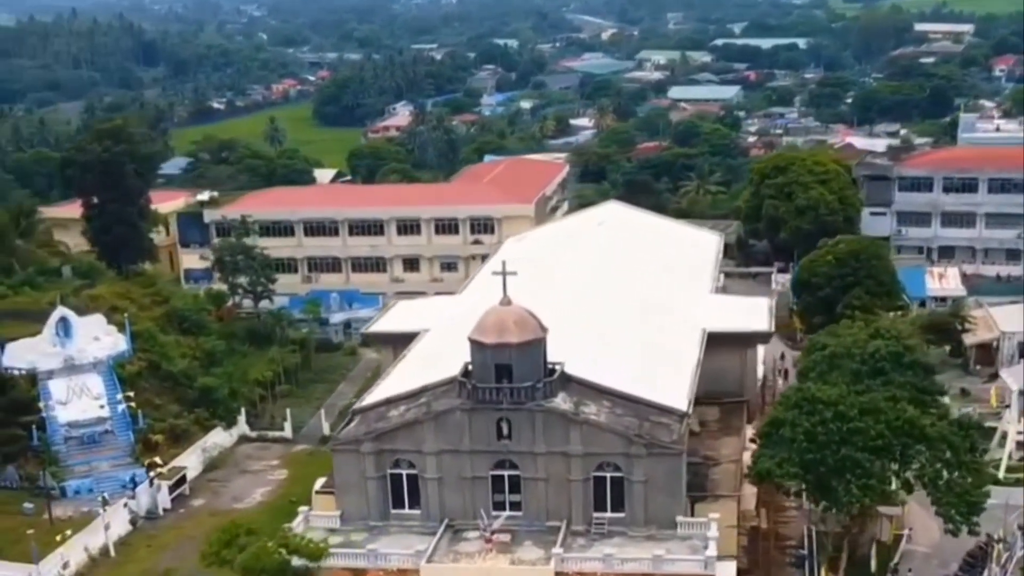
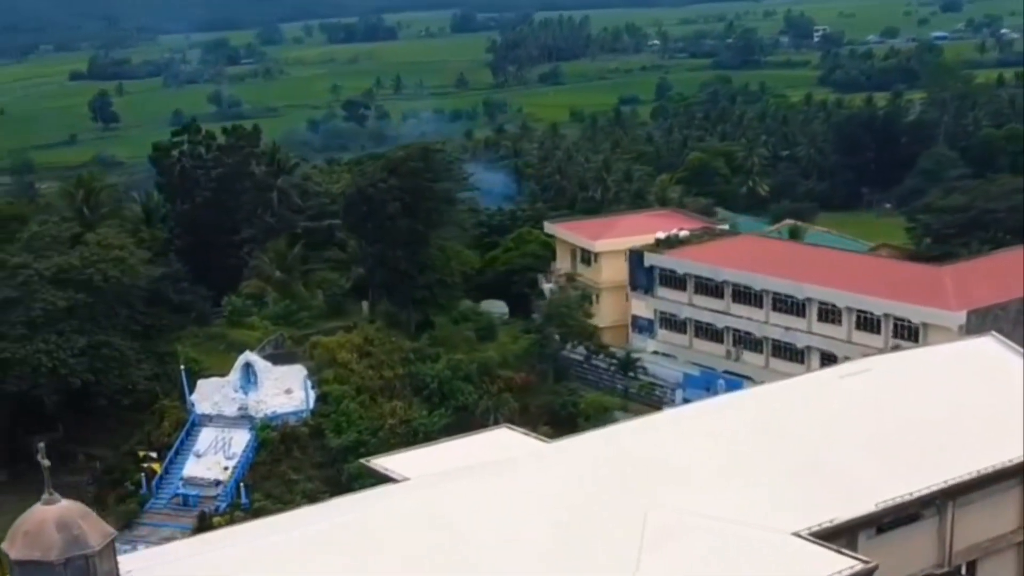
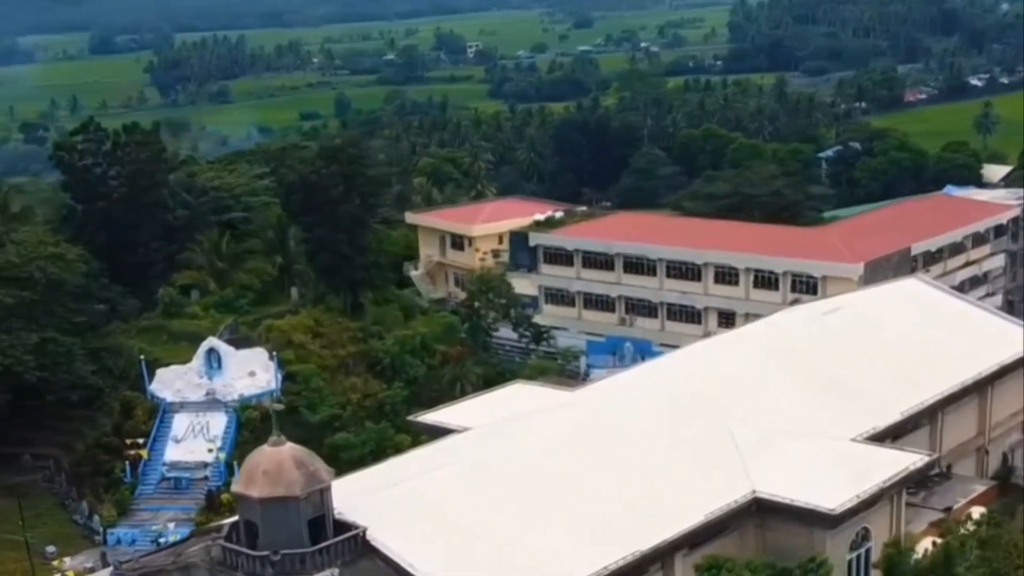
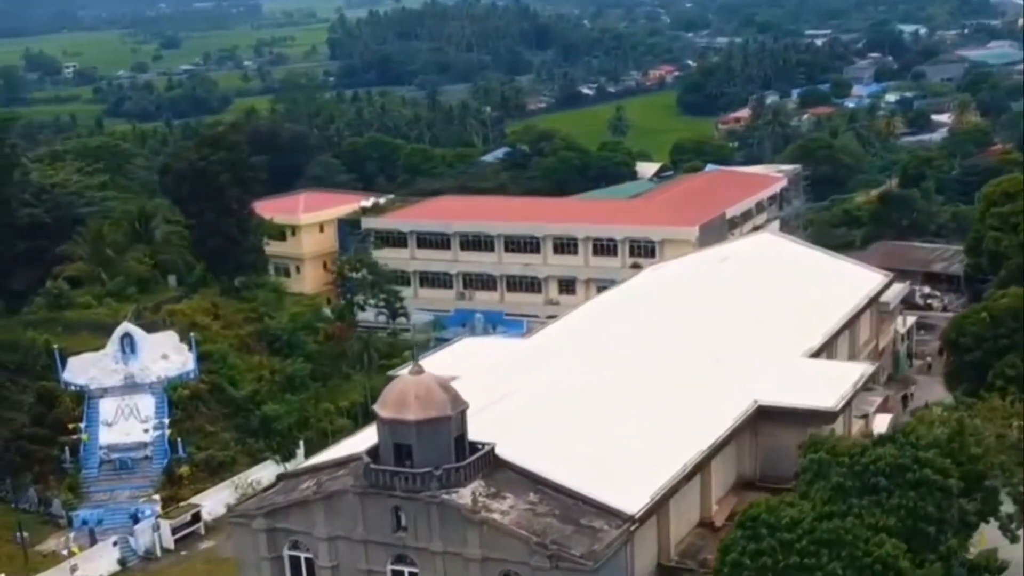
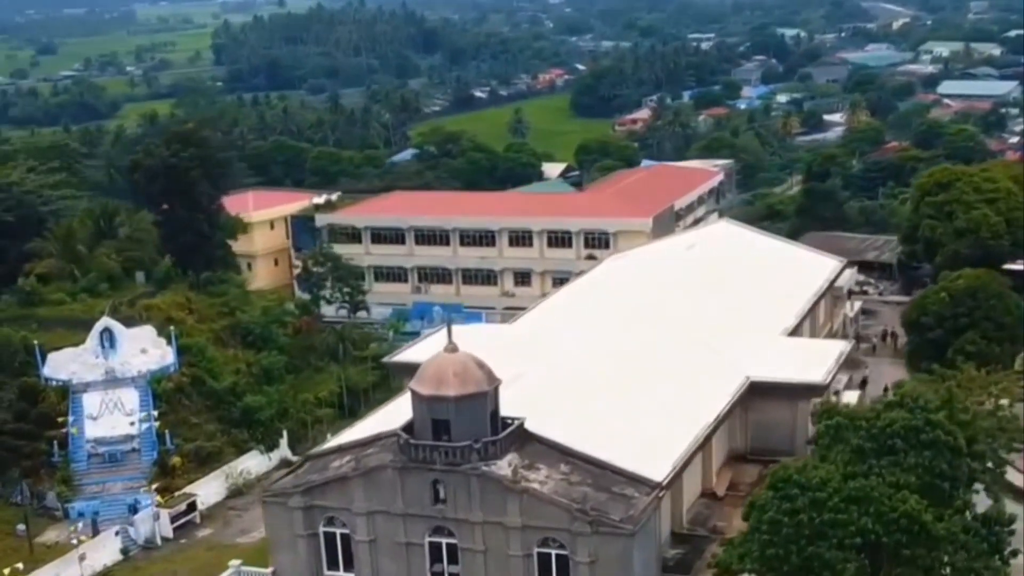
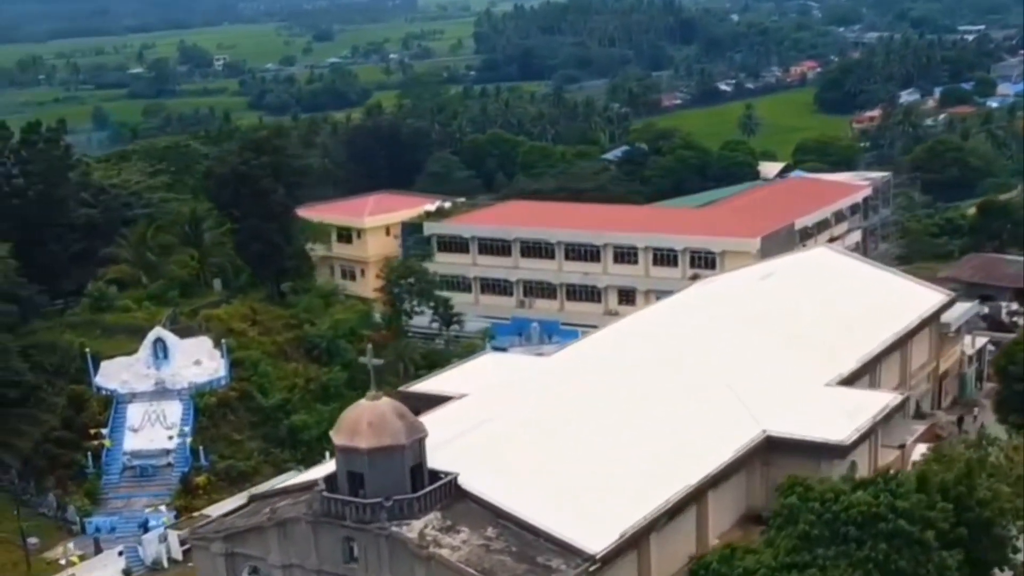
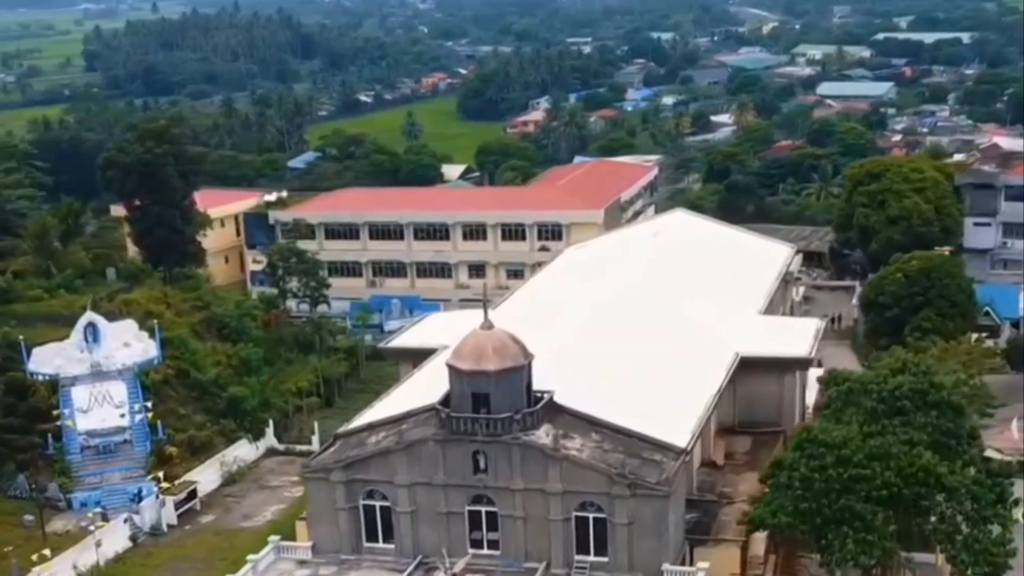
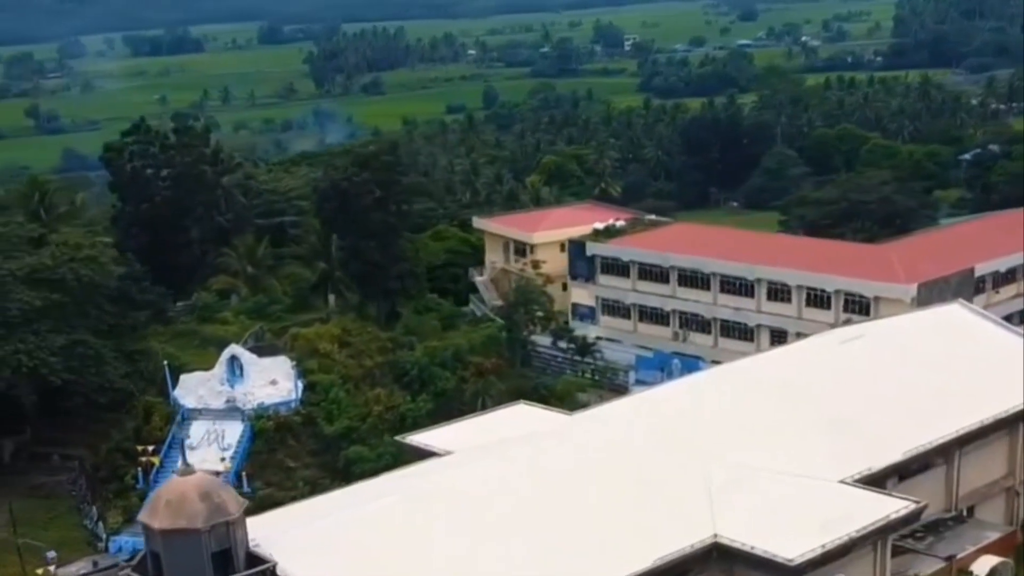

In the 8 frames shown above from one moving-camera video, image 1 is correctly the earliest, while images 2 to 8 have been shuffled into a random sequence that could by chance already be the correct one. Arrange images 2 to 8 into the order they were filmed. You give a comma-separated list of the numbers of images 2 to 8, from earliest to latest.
7, 5, 4, 6, 3, 8, 2
